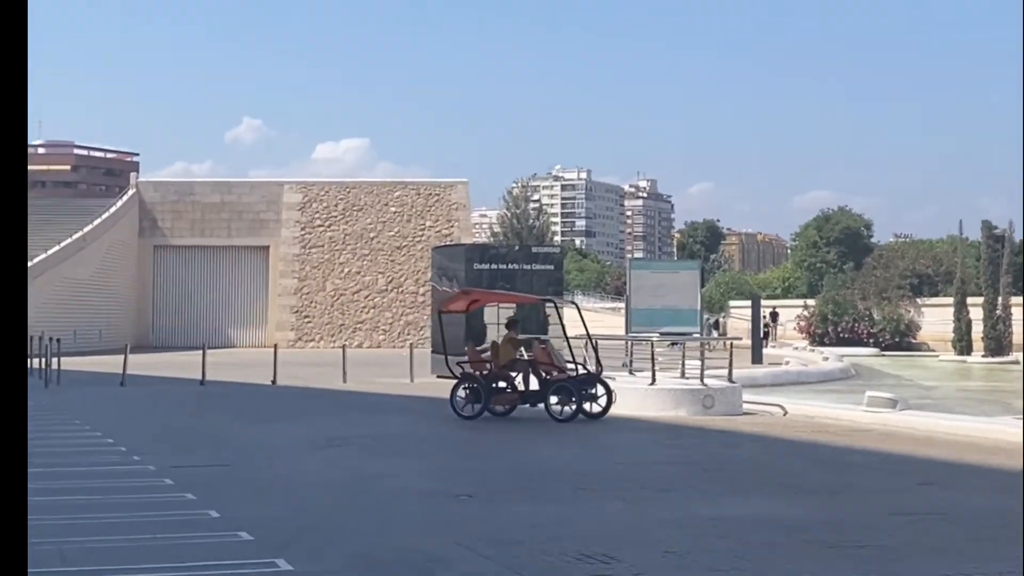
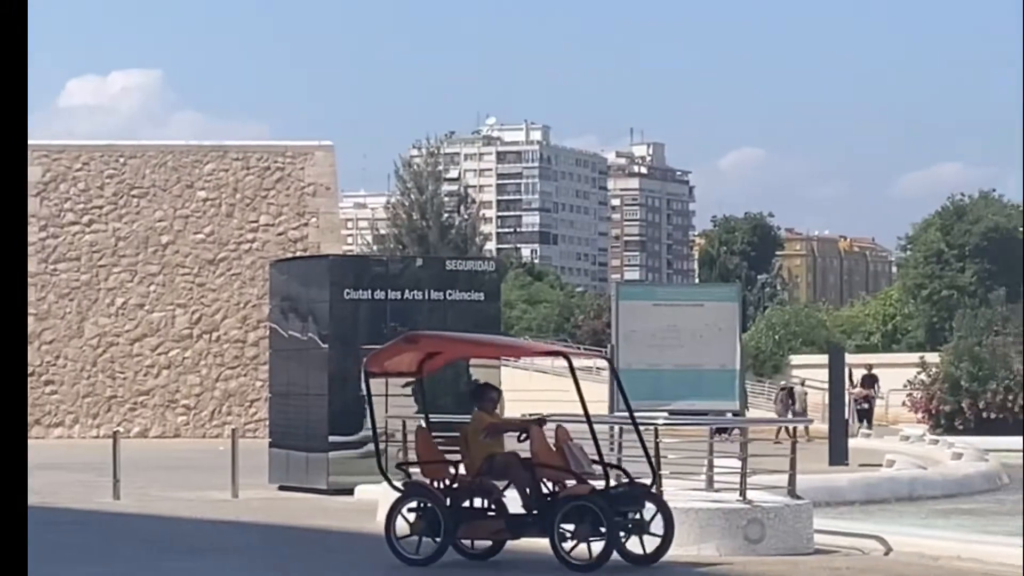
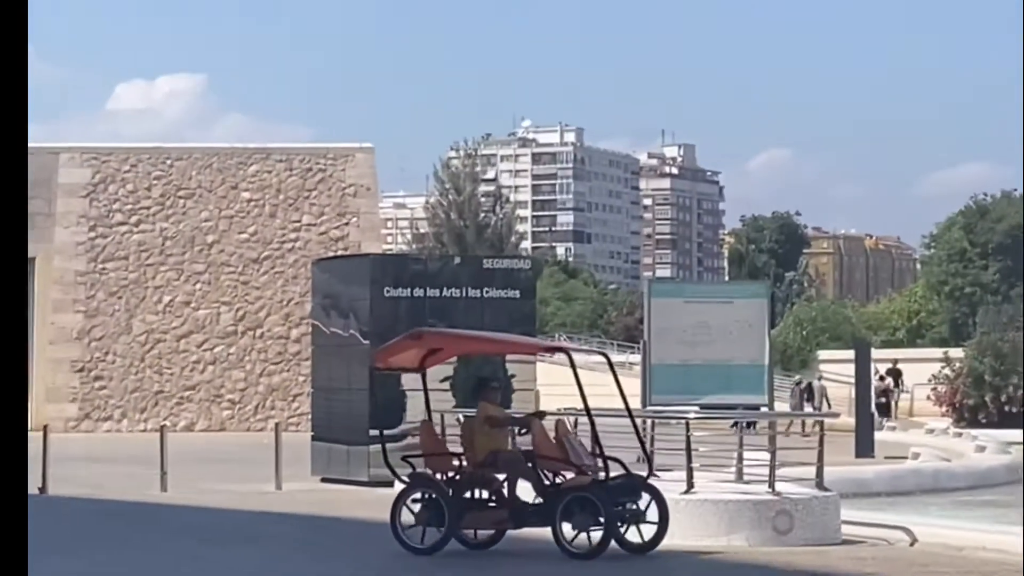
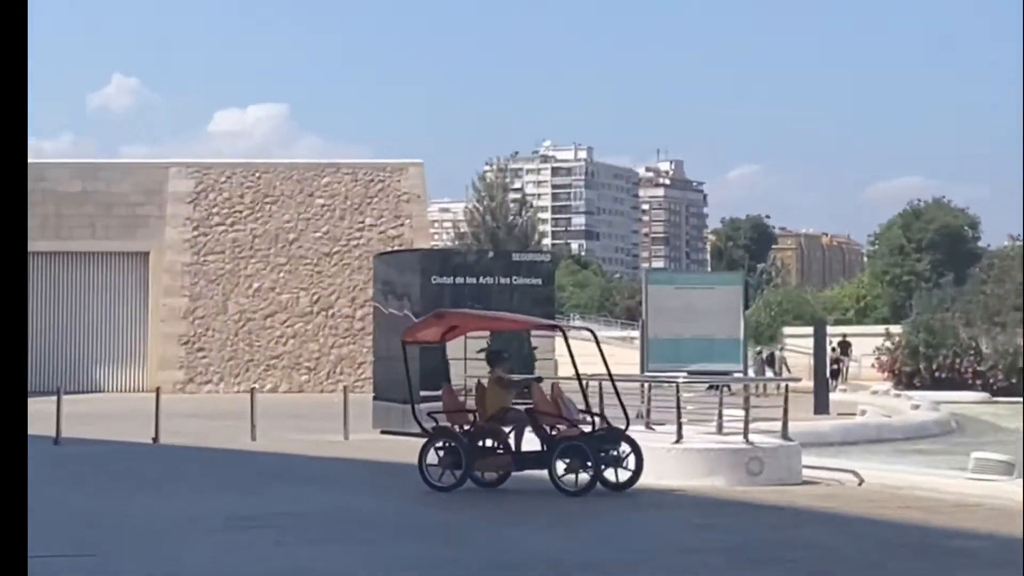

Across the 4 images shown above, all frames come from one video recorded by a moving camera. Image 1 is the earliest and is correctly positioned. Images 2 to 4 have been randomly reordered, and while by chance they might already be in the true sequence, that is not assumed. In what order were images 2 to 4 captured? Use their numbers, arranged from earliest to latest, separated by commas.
4, 3, 2
